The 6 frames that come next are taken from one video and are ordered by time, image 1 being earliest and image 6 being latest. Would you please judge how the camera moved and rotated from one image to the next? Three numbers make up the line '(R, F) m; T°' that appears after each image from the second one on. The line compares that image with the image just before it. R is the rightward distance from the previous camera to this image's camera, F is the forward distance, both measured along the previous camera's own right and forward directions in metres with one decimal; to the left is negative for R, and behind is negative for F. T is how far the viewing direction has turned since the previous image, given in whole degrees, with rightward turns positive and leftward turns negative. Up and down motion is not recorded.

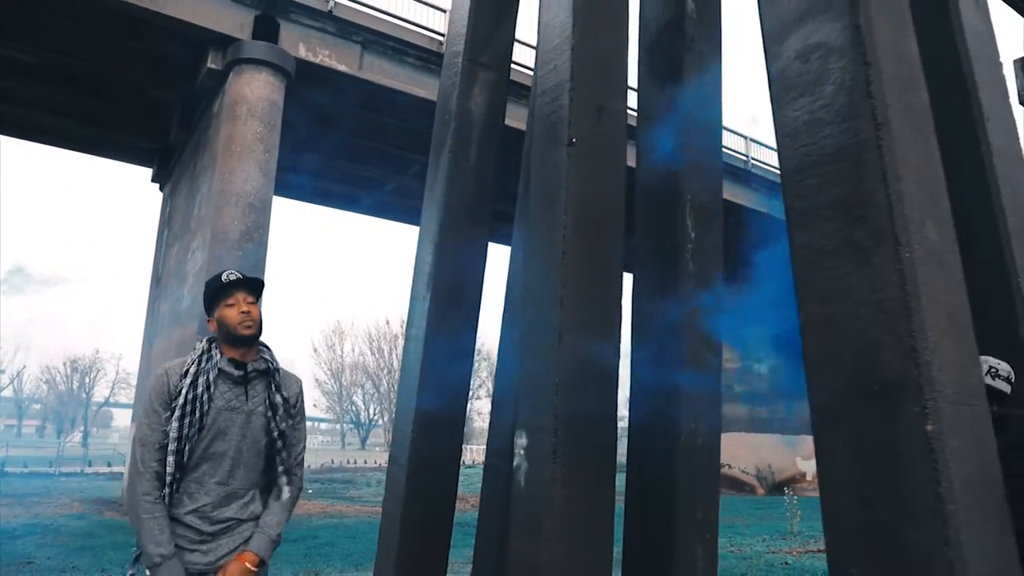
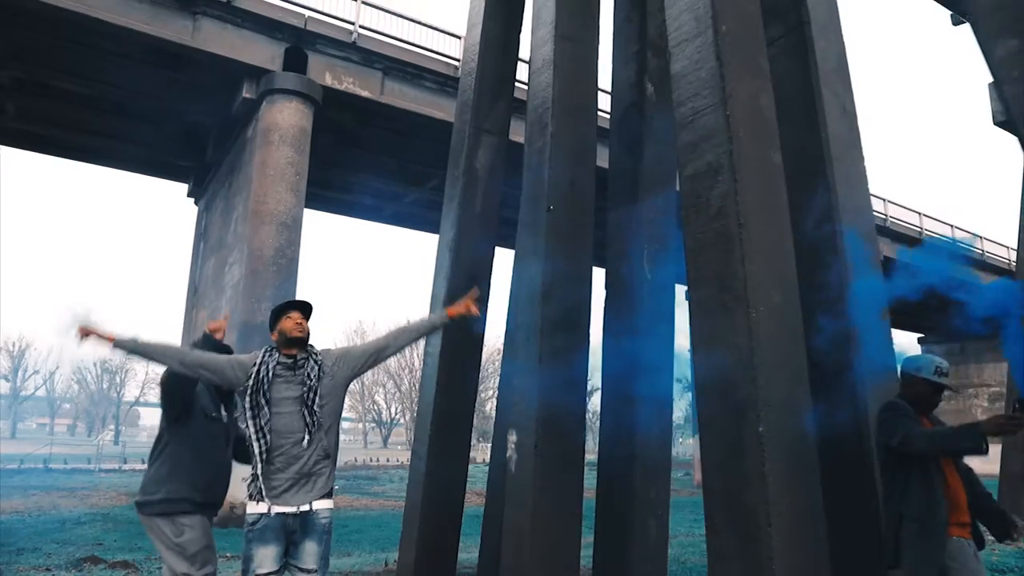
(+0.2, -1.1) m; -2°
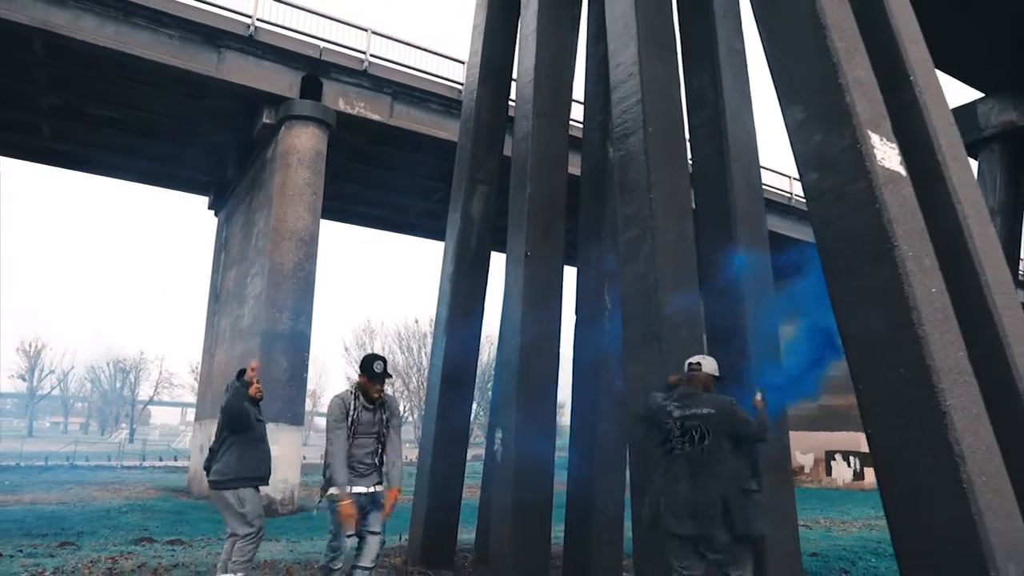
(+0.2, -1.3) m; -1°
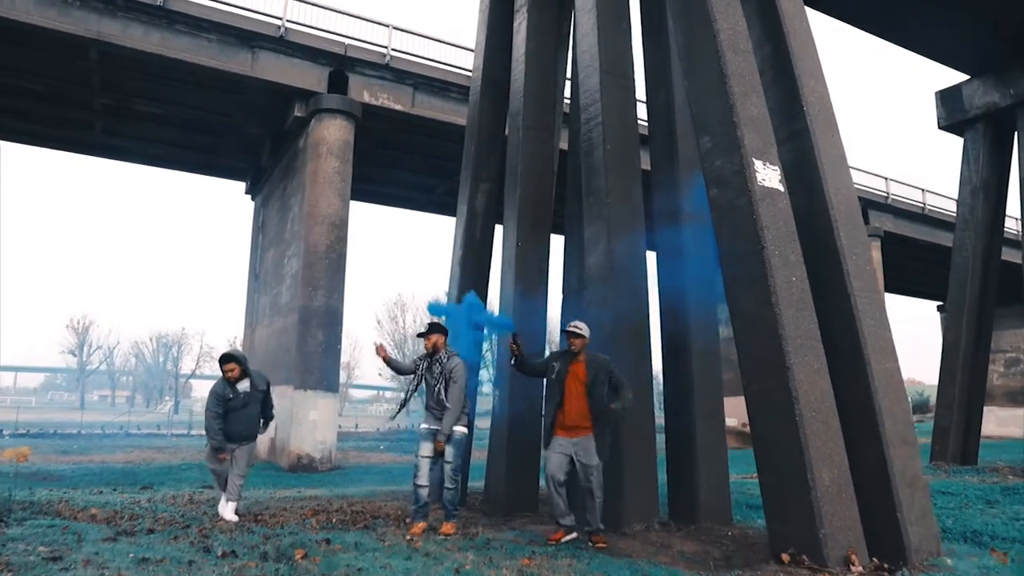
(+0.4, -1.3) m; -2°
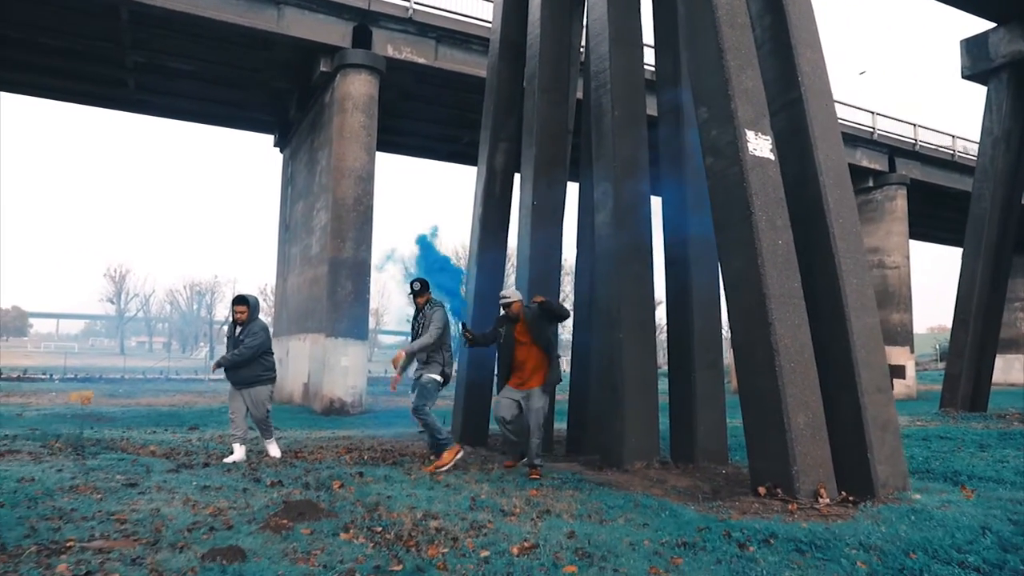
(+0.1, -0.5) m; -2°
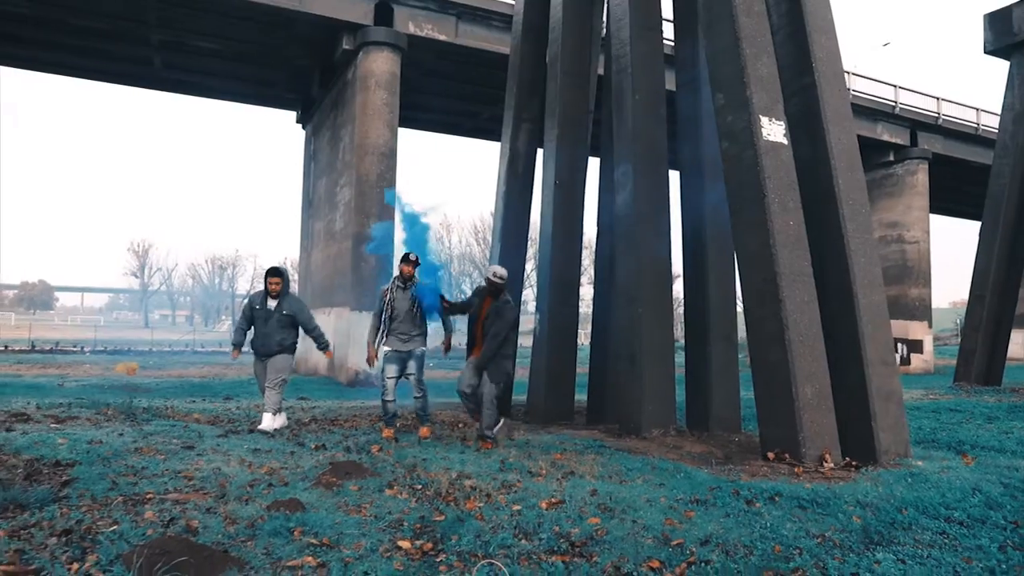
(-0.1, -0.3) m; -1°
